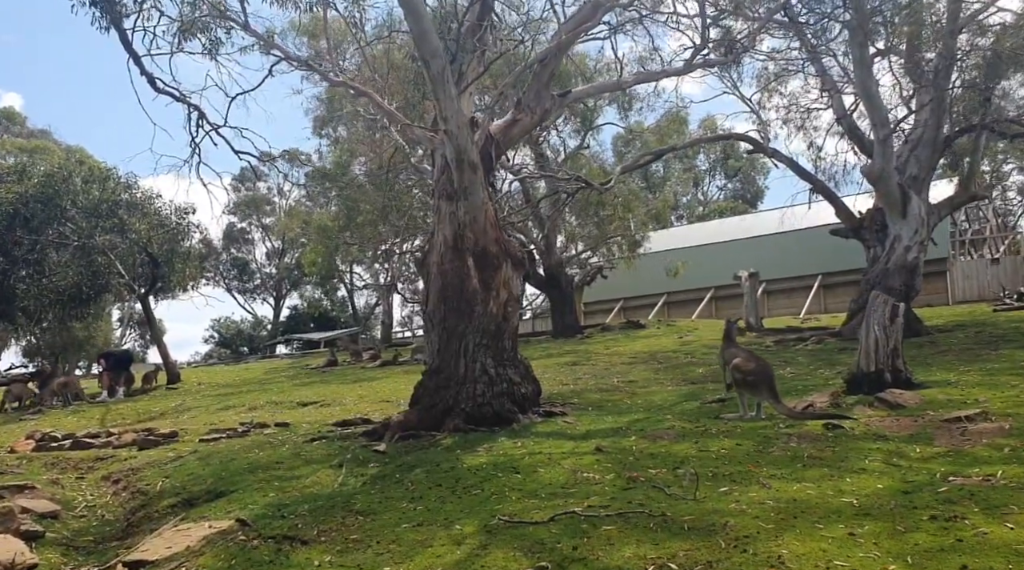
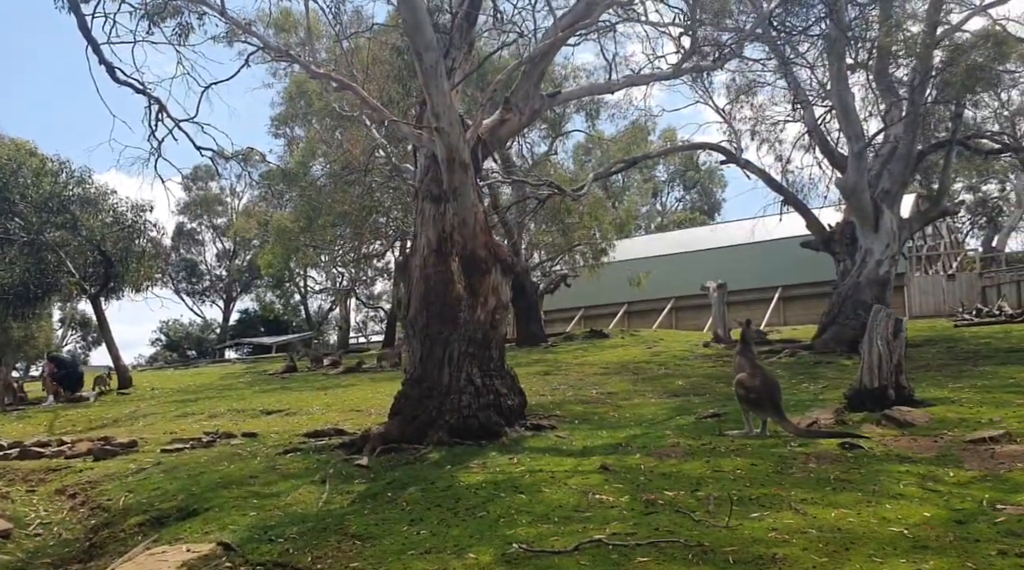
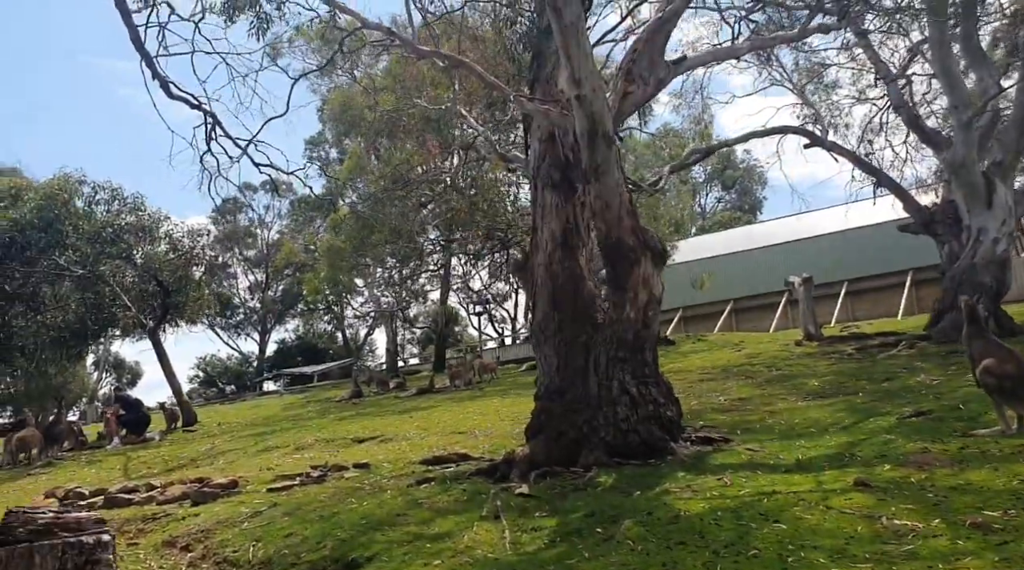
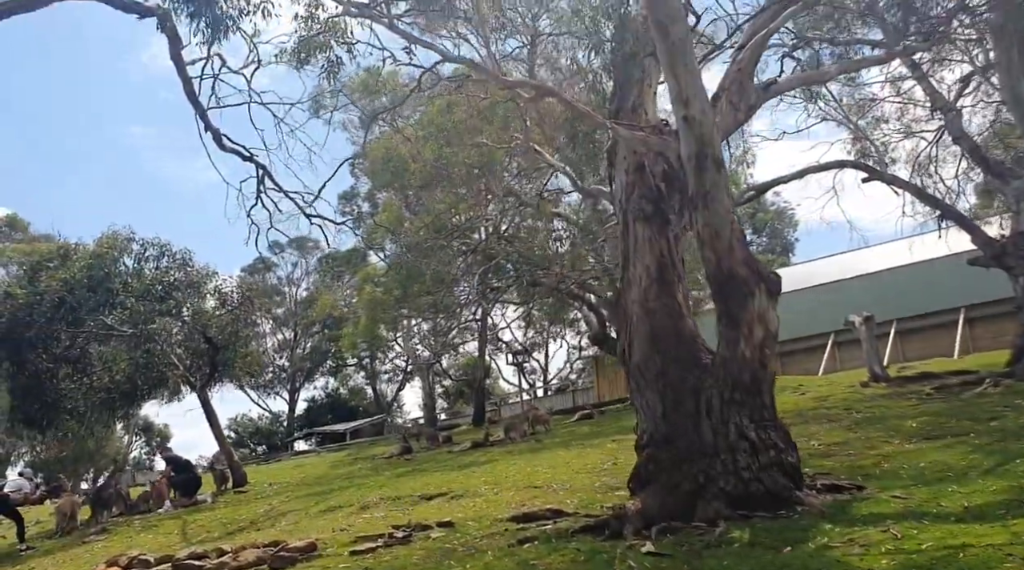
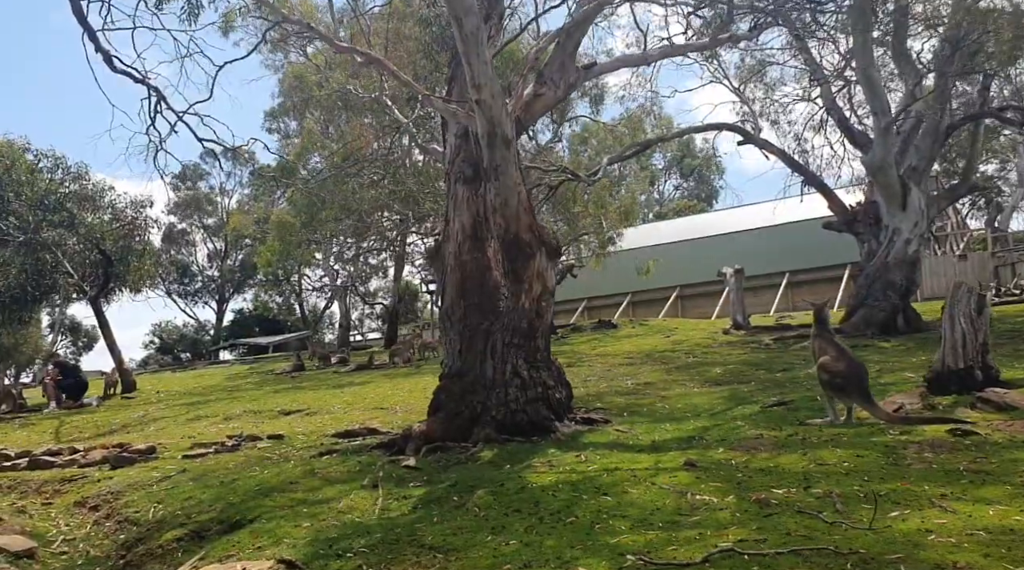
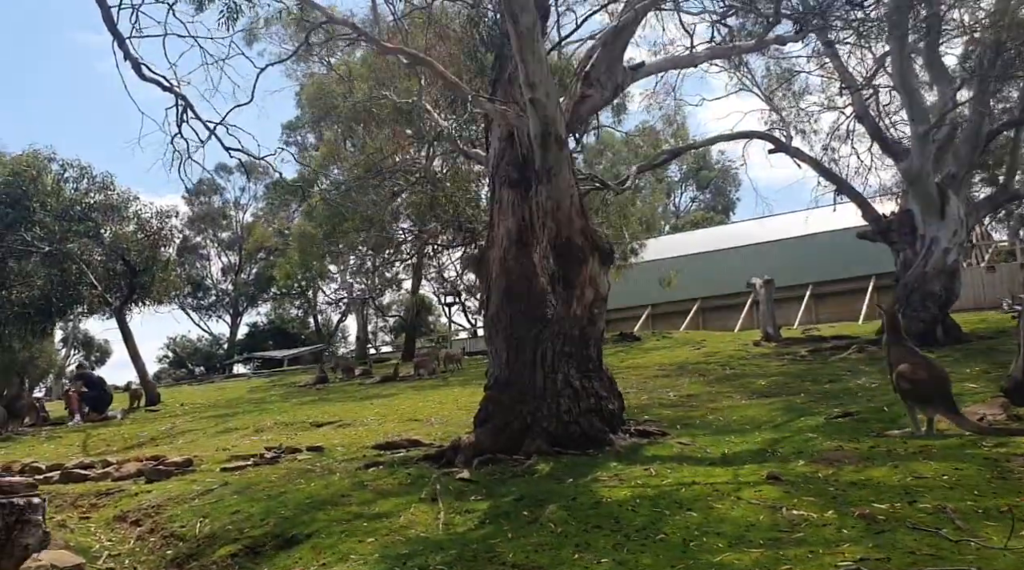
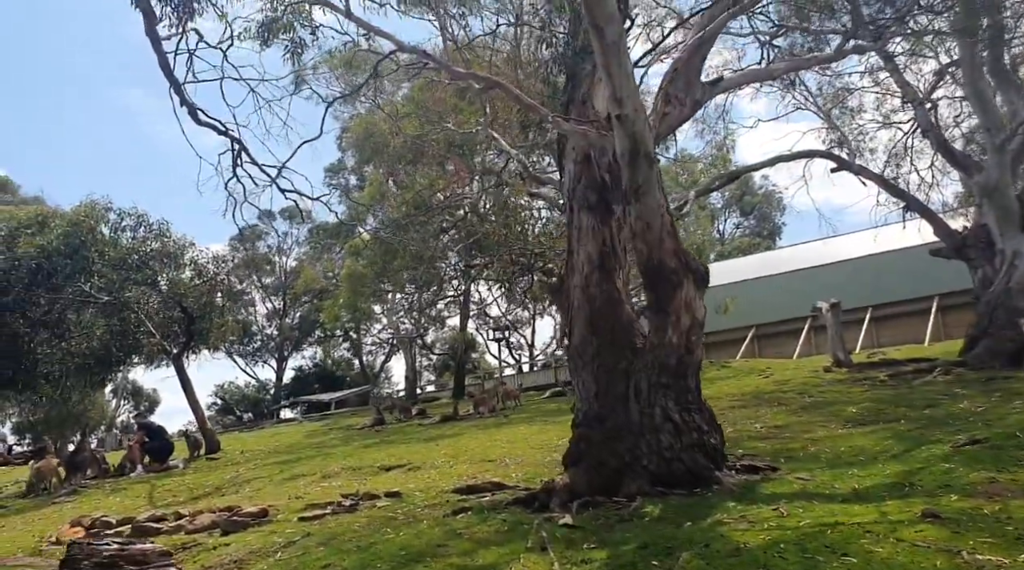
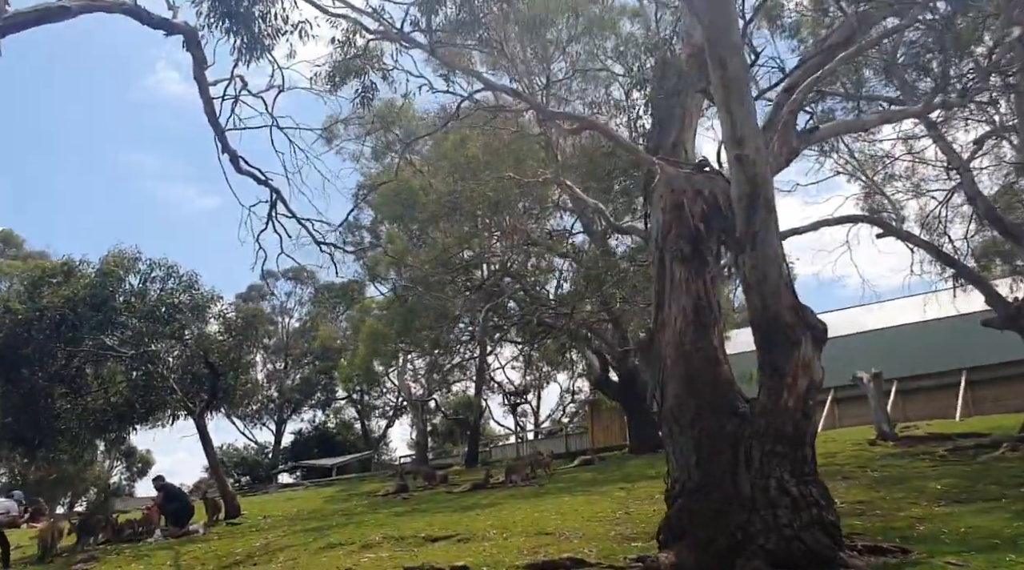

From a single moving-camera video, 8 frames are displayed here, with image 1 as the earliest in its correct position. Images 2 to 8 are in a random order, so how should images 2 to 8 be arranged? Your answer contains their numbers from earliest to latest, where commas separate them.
2, 5, 6, 3, 7, 4, 8
